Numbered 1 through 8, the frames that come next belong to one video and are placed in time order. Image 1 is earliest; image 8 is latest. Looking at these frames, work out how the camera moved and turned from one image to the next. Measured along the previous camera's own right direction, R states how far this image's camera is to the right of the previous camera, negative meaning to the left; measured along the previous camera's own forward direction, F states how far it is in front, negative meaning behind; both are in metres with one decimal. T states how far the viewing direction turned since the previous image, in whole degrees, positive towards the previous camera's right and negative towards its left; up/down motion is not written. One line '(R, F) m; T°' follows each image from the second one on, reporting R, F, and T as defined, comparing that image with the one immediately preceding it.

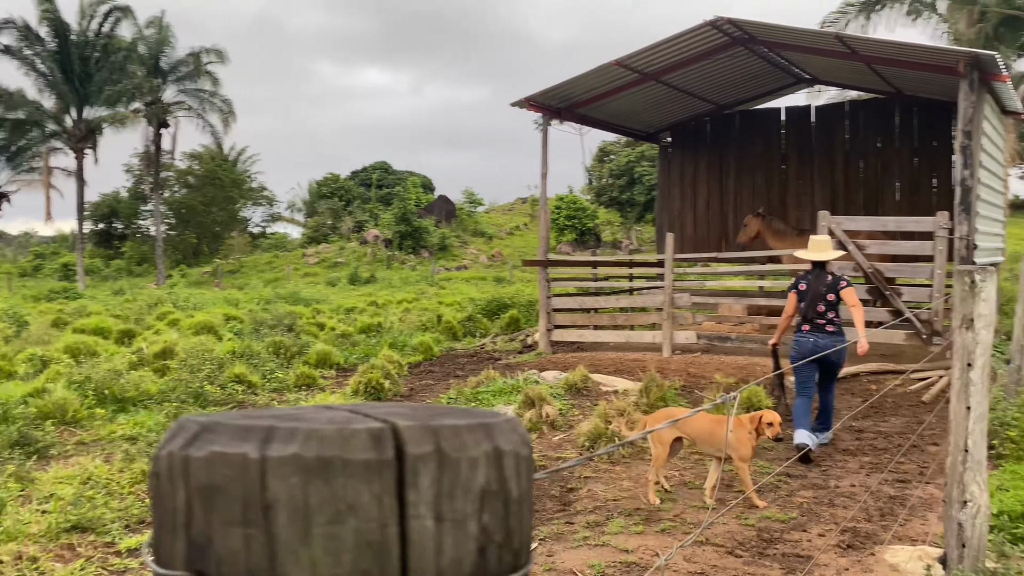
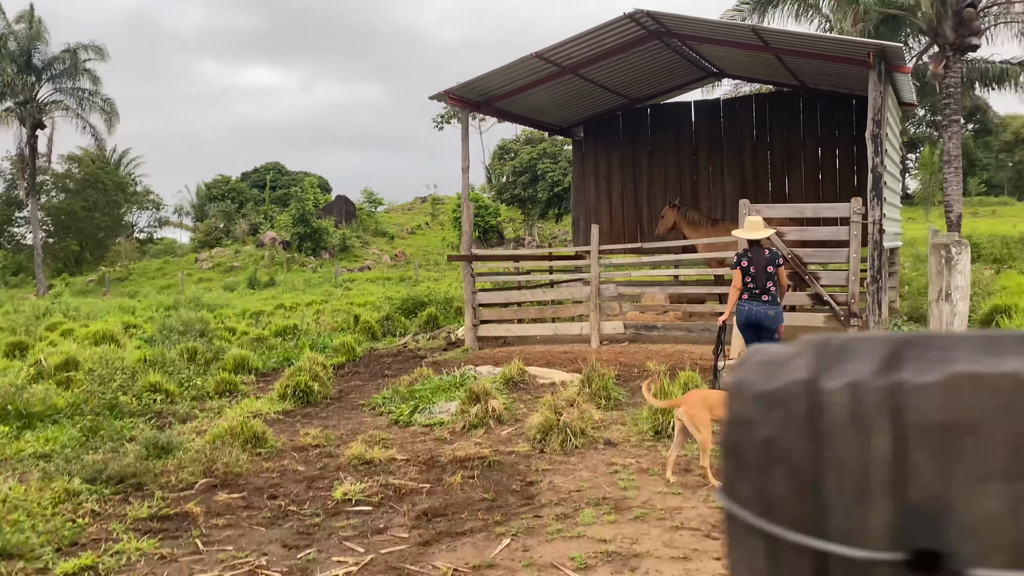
(-0.3, +0.1) m; +7°
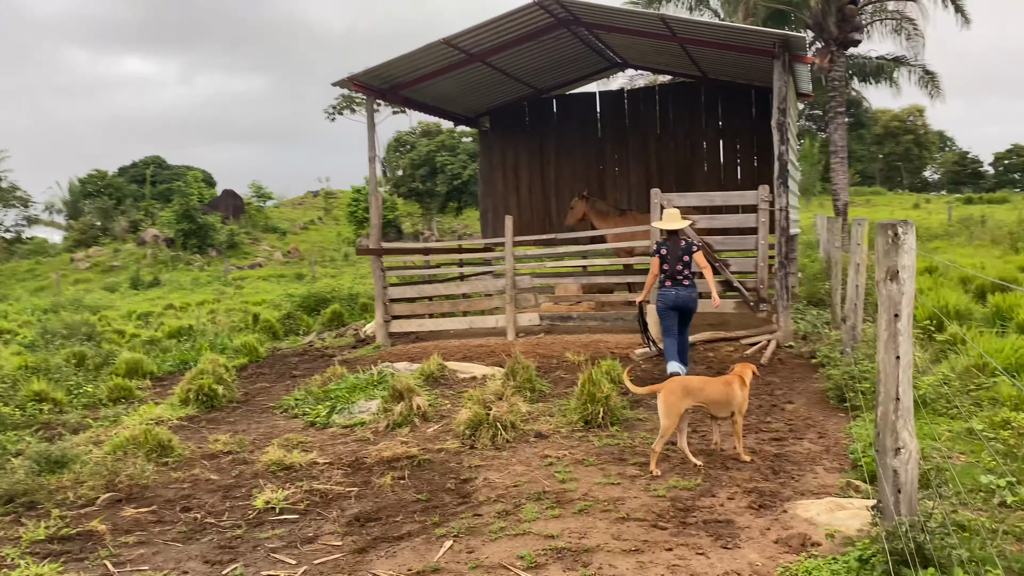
(-0.2, +0.2) m; +7°
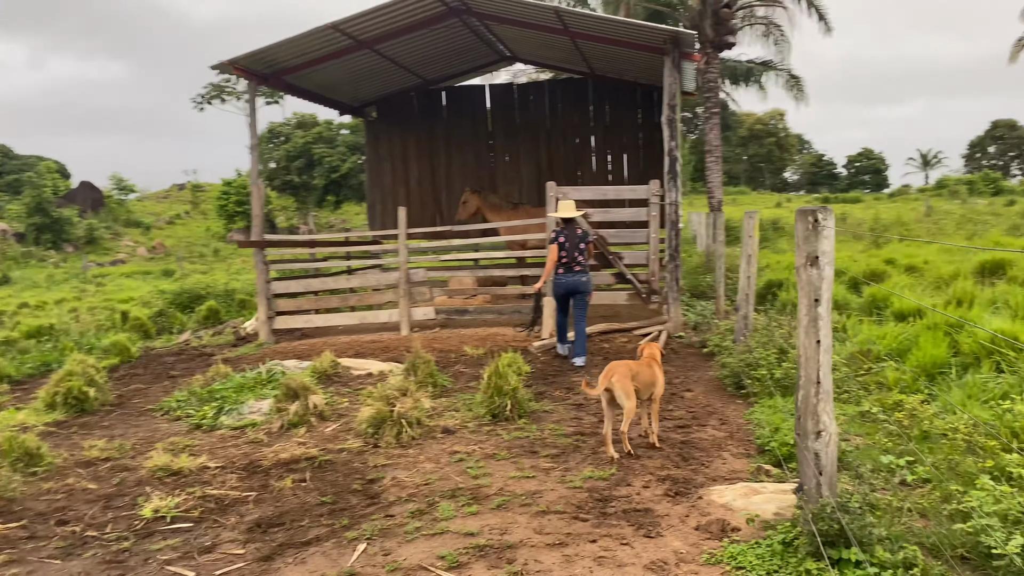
(-0.2, +0.1) m; +8°
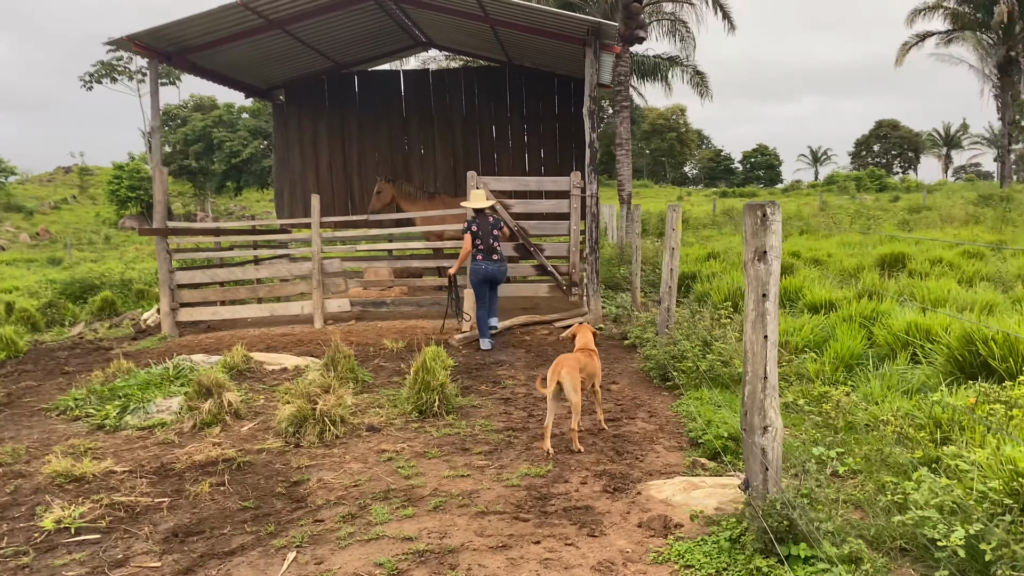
(-0.1, +0.1) m; +6°
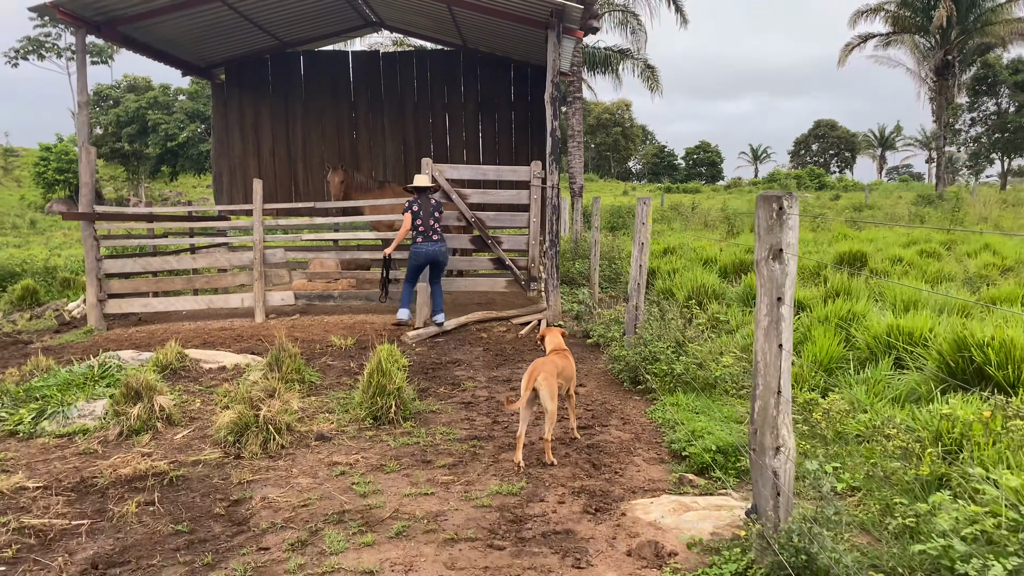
(-0.1, +0.4) m; +4°
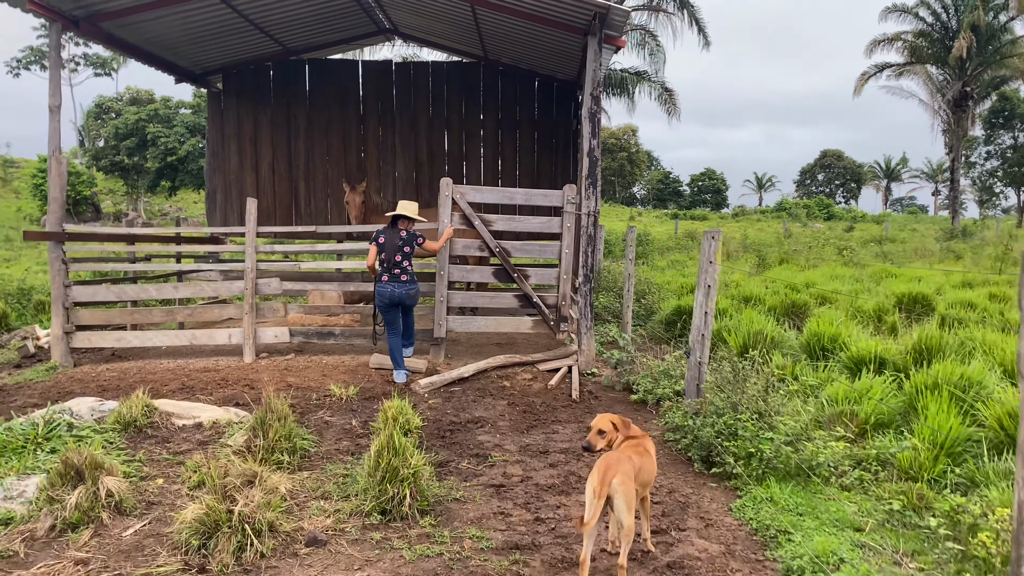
(-0.2, +1.0) m; 0°
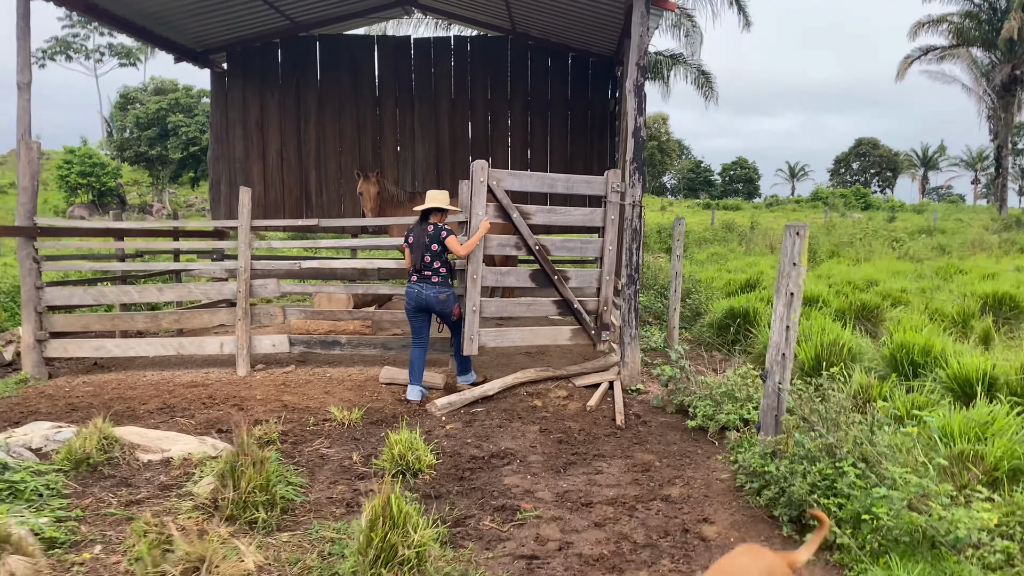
(0.0, +0.9) m; -2°
